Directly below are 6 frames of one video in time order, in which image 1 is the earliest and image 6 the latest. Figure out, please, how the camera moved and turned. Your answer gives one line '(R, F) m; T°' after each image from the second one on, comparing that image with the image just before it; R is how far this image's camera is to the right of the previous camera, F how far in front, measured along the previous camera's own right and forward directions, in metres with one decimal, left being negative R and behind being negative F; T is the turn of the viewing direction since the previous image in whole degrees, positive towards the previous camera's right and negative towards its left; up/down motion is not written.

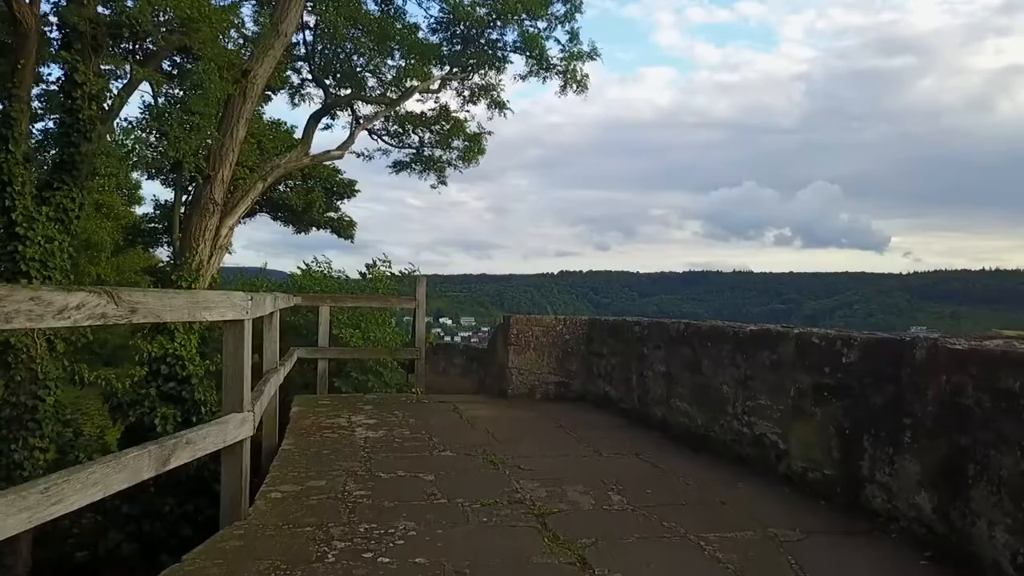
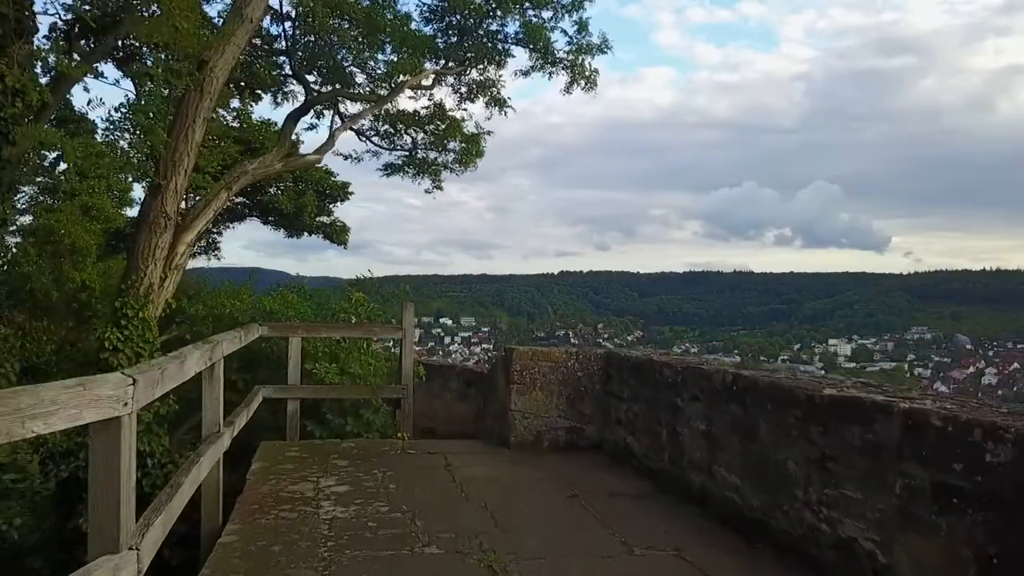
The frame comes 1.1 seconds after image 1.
(0.0, +0.4) m; 0°
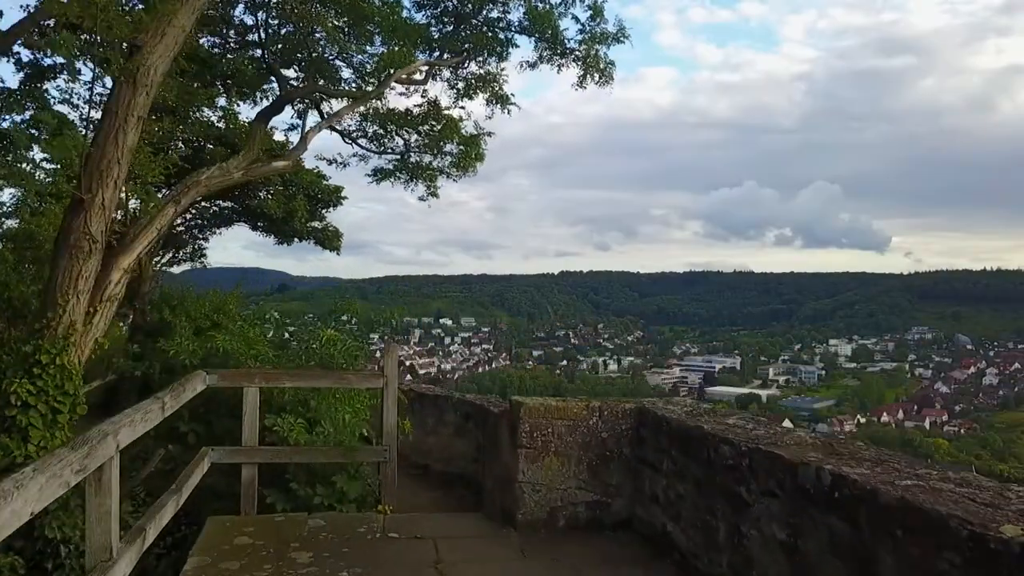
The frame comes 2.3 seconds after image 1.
(0.0, +0.5) m; 0°
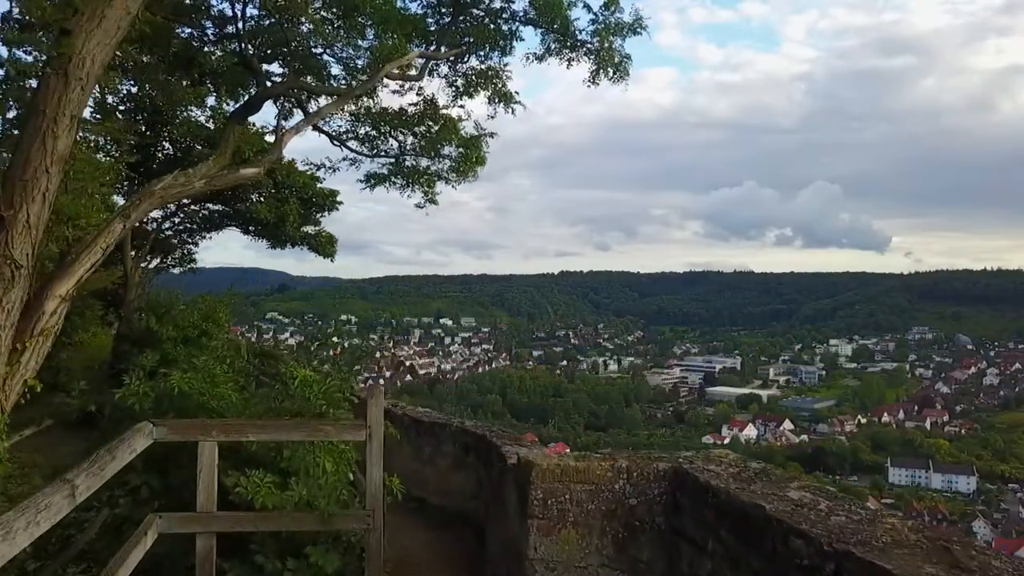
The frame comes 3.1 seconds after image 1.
(0.0, +0.3) m; 0°
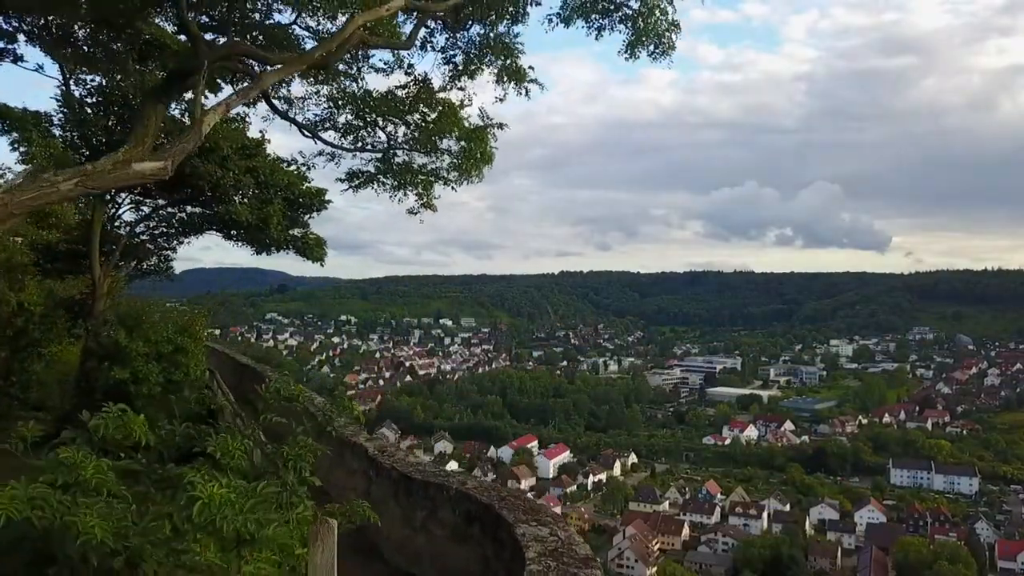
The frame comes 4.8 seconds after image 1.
(-0.1, +0.7) m; 0°
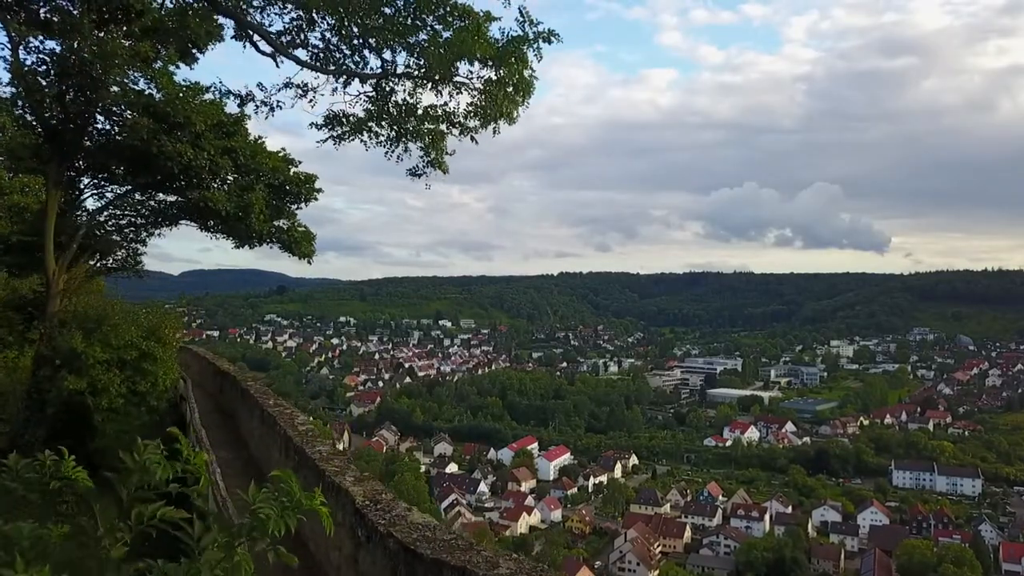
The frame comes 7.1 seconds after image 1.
(-0.1, +0.9) m; 0°
